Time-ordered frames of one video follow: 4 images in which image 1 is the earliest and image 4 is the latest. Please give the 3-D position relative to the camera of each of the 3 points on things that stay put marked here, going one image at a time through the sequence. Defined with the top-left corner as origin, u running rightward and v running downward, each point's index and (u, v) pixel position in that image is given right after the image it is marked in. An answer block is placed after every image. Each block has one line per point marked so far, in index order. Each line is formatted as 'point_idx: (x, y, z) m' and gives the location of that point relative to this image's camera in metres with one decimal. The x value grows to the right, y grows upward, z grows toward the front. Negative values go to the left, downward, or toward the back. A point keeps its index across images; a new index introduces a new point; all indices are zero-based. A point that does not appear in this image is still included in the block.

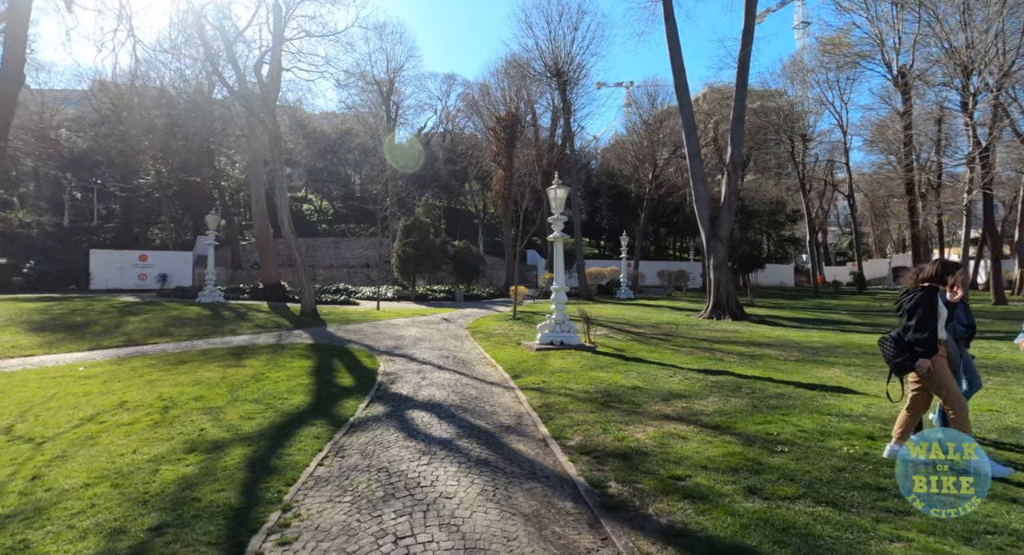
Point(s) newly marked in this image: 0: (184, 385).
0: (-4.4, -1.5, +7.0) m
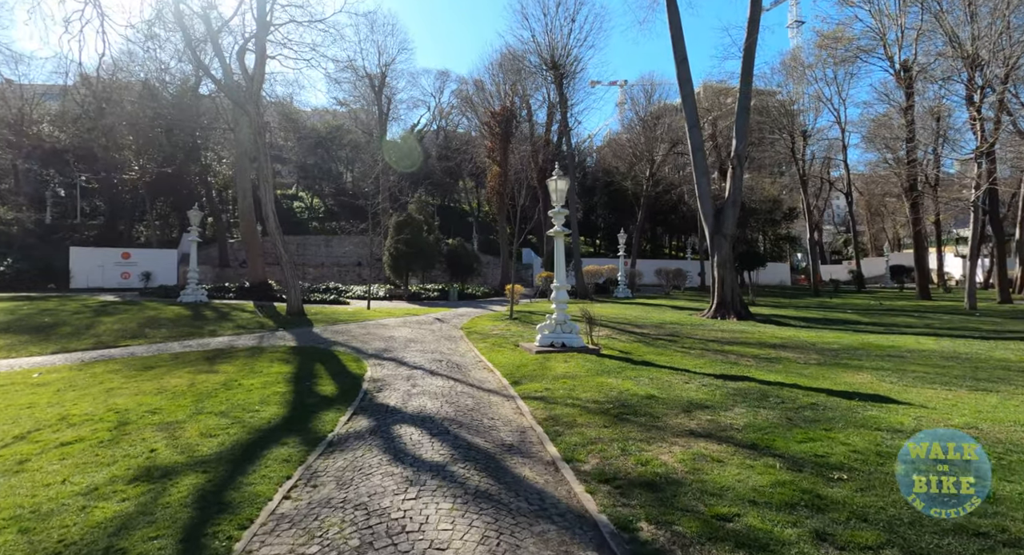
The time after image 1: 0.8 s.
0: (-4.4, -1.4, +6.3) m
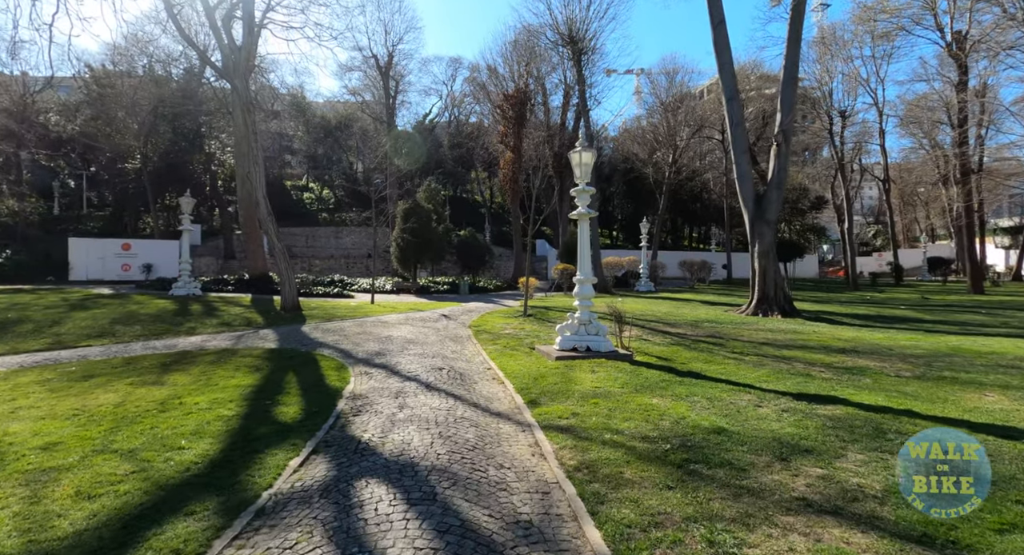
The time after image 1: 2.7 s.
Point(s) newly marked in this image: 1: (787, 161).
0: (-4.3, -1.3, +4.8) m
1: (+7.3, +3.1, +13.8) m
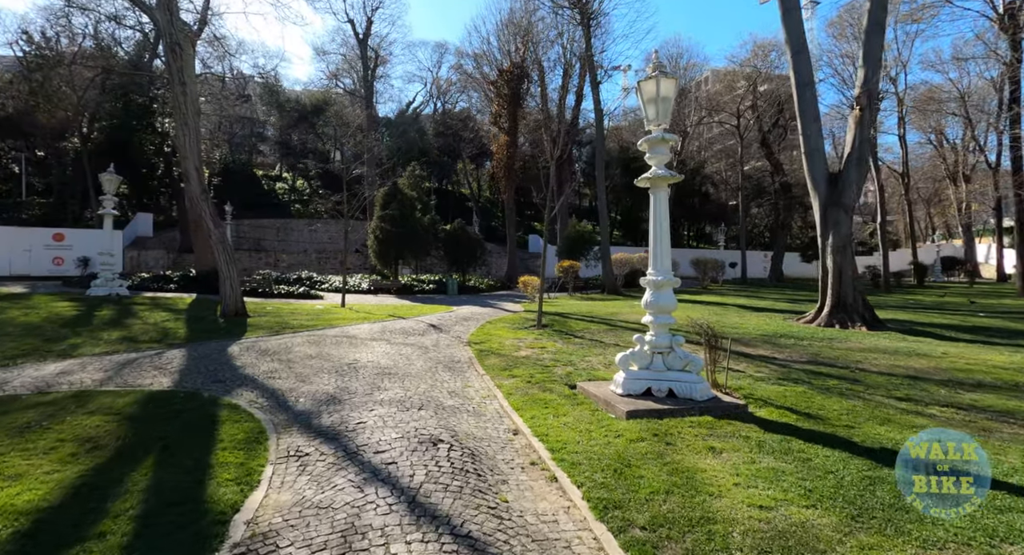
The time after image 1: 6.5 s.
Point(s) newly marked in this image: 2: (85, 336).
0: (-3.8, -1.3, +1.6) m
1: (+7.5, +3.1, +10.9) m
2: (-7.2, -1.0, +8.7) m
